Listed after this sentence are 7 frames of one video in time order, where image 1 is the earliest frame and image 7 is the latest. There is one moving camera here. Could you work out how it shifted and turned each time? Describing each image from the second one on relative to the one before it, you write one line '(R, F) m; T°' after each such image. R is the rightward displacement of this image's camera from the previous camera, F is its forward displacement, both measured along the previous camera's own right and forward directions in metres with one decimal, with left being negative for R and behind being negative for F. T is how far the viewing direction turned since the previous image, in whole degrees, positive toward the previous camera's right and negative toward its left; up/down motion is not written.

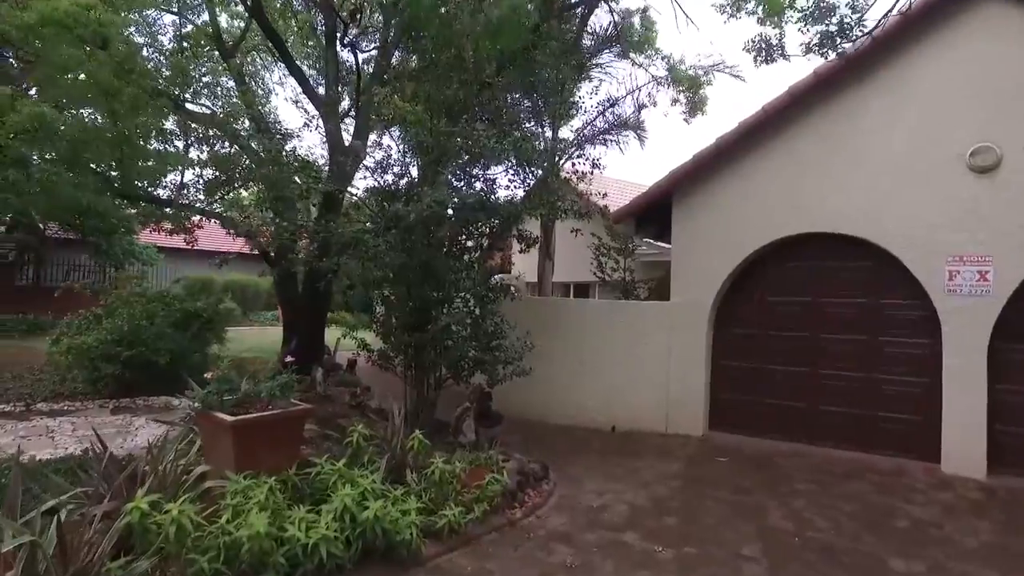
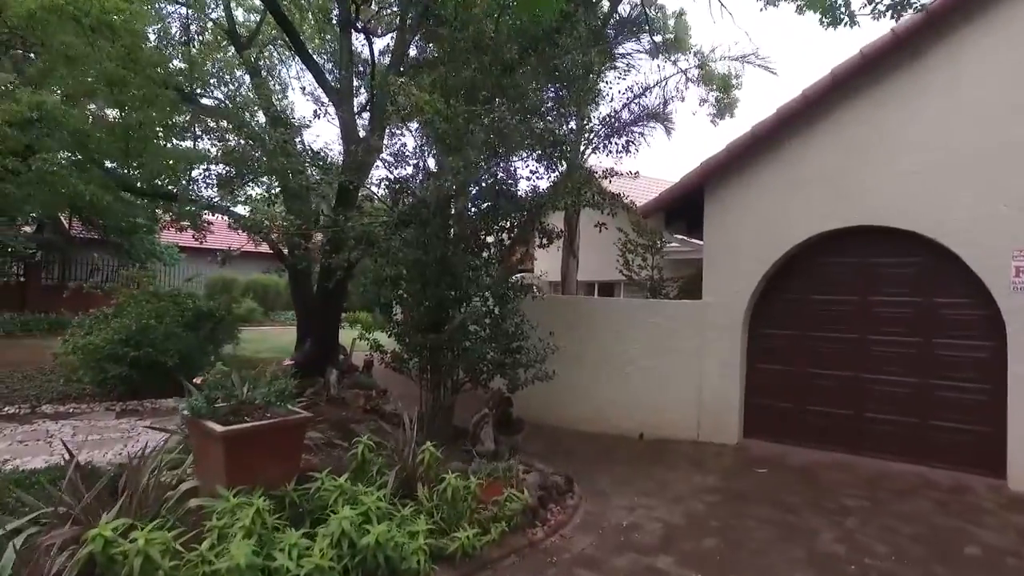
(0.0, +0.5) m; -2°
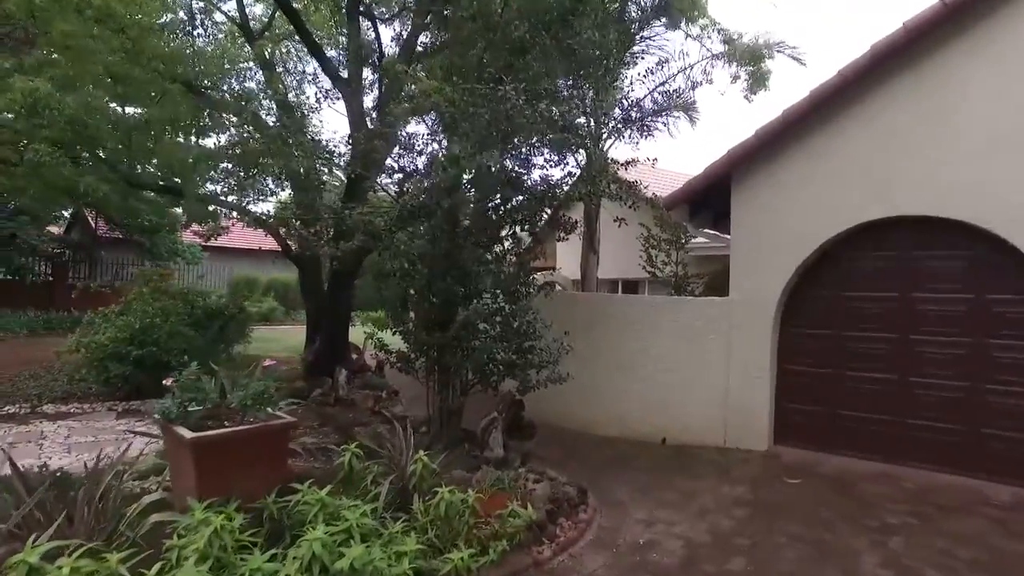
(+0.1, +0.4) m; -2°
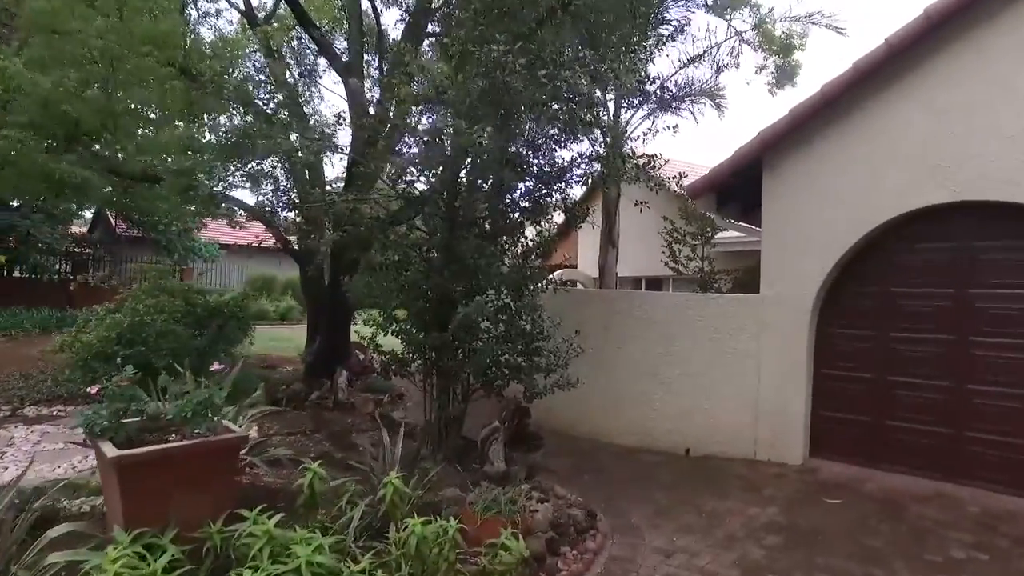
(+0.2, +0.6) m; -2°
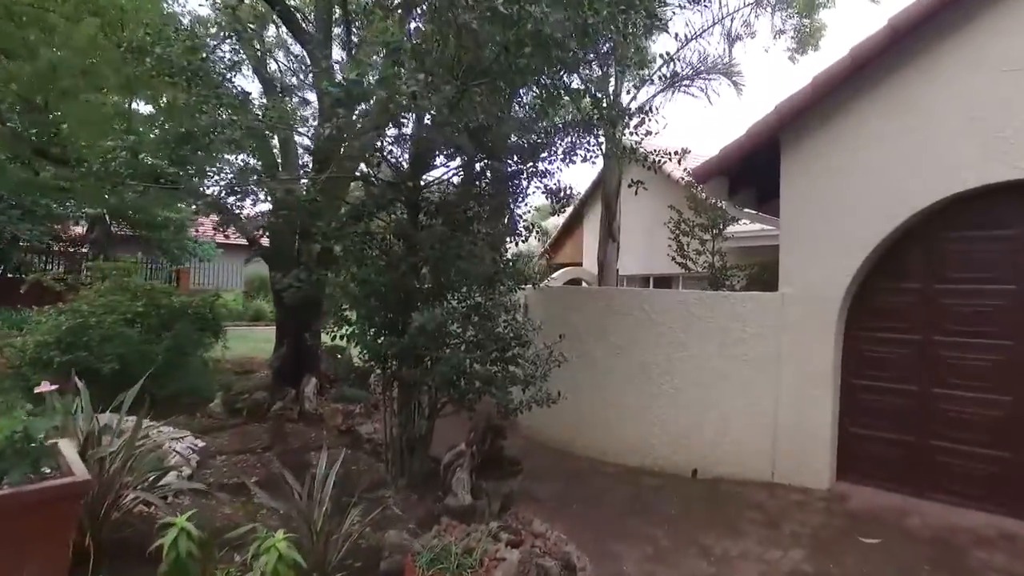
(+0.3, +0.9) m; -1°
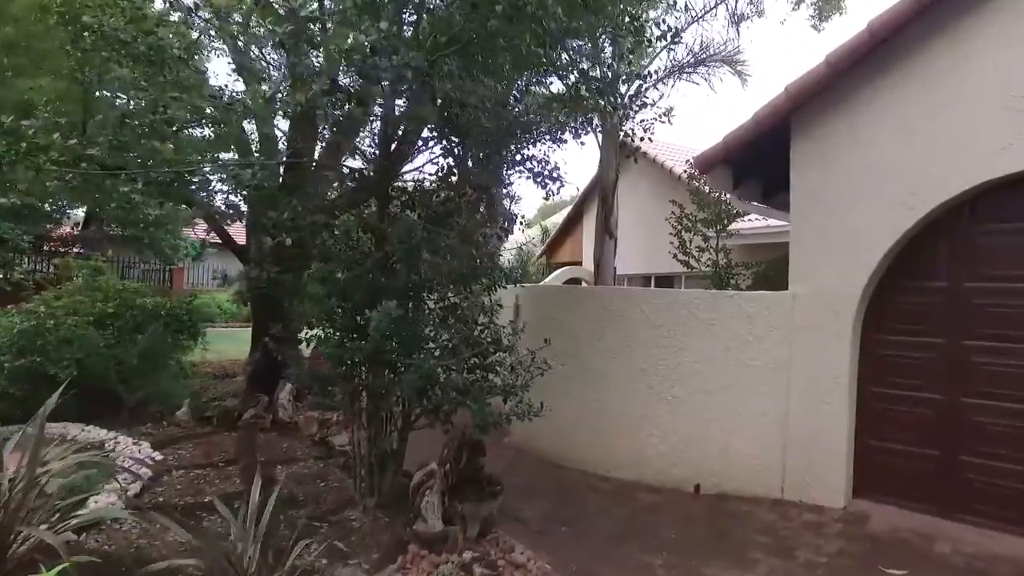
(+0.2, +0.5) m; 0°
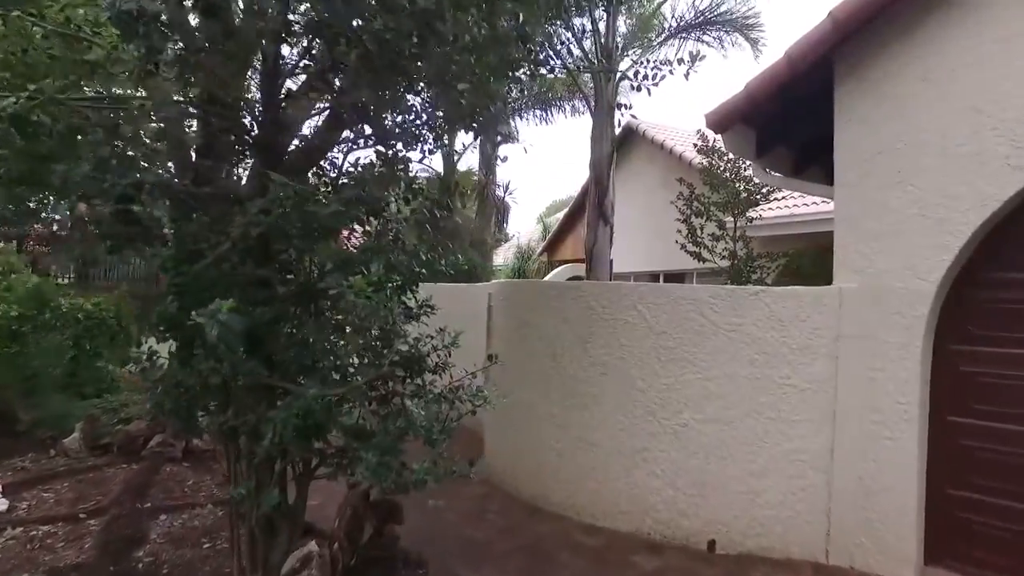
(+0.4, +1.4) m; -1°
